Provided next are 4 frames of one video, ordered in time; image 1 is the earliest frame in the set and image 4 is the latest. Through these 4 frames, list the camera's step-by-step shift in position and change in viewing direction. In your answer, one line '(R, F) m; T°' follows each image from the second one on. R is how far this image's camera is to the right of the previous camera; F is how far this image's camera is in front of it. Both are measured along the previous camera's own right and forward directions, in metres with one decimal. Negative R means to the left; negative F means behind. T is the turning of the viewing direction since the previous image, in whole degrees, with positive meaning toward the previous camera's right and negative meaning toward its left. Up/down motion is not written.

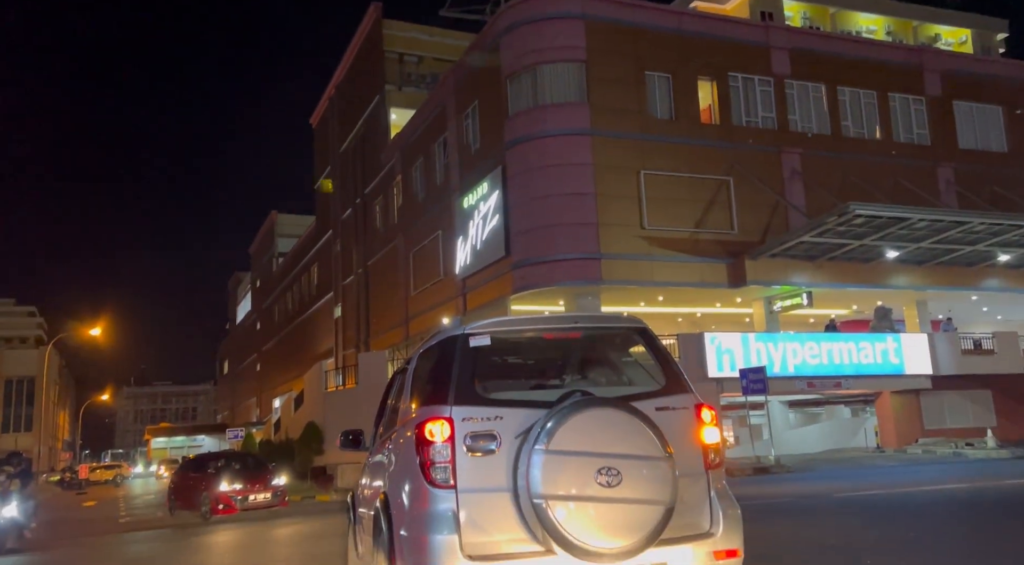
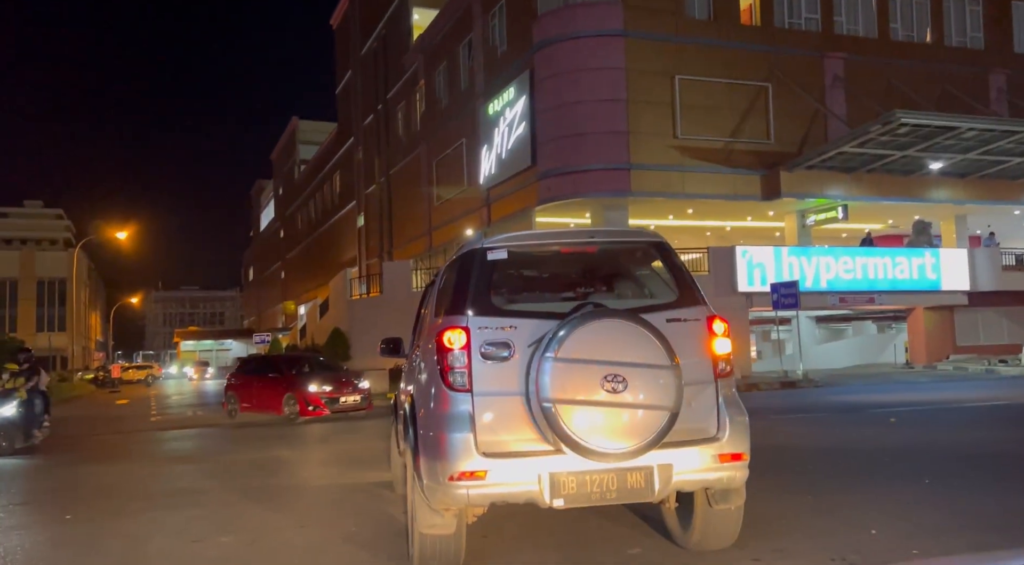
(-0.1, +0.4) m; -2°
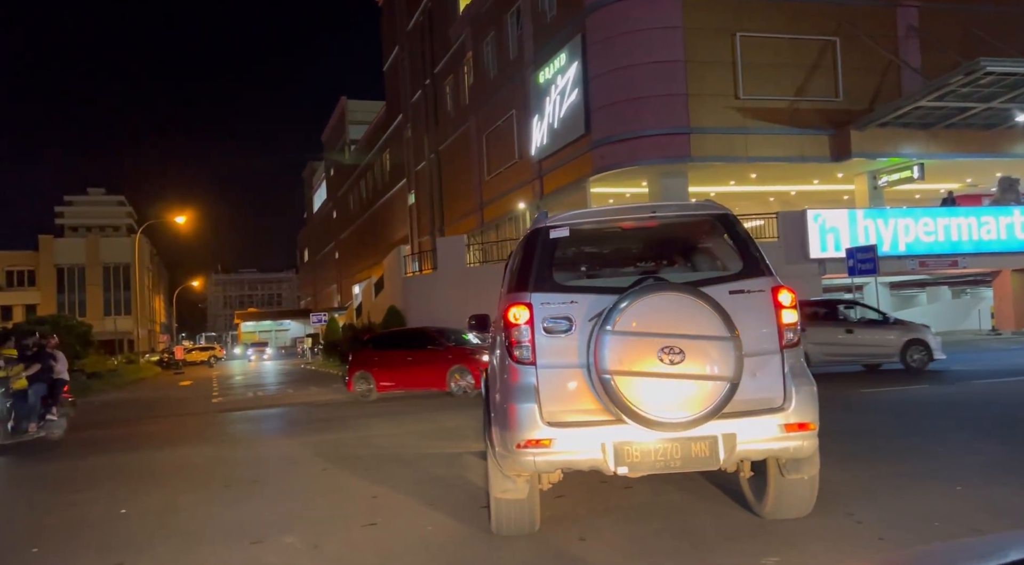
(-0.2, +0.7) m; -4°
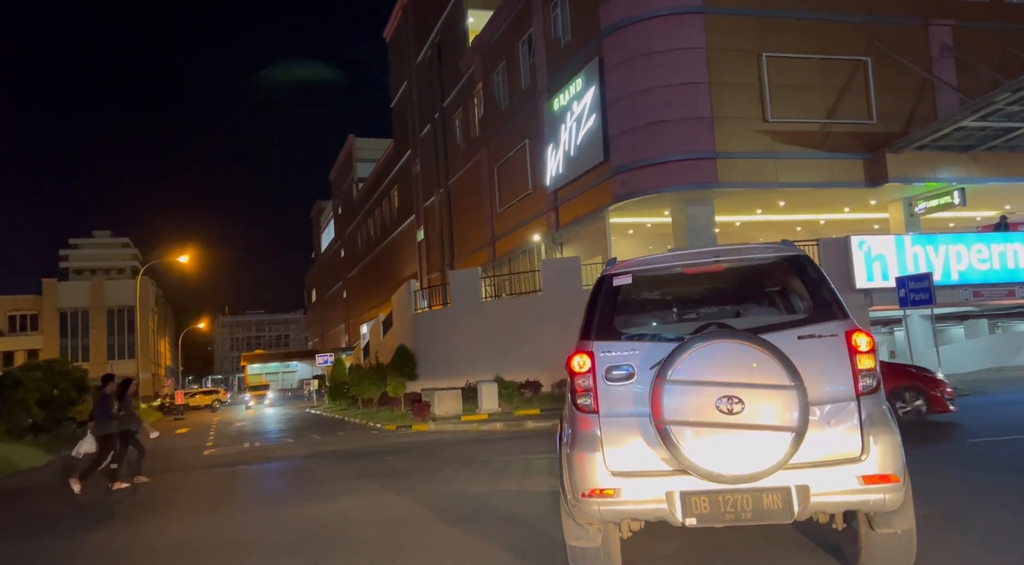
(-0.3, +1.6) m; -1°
